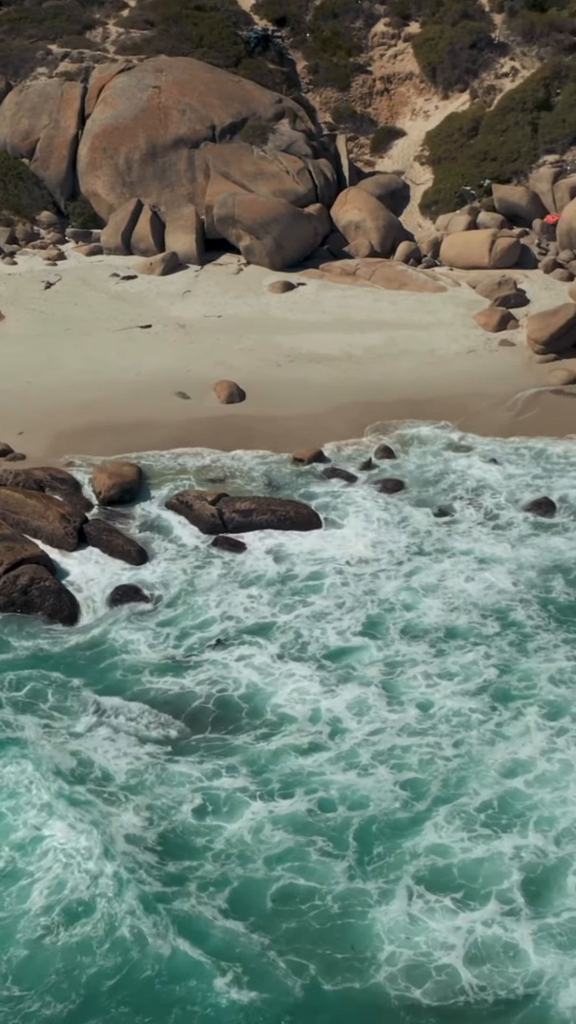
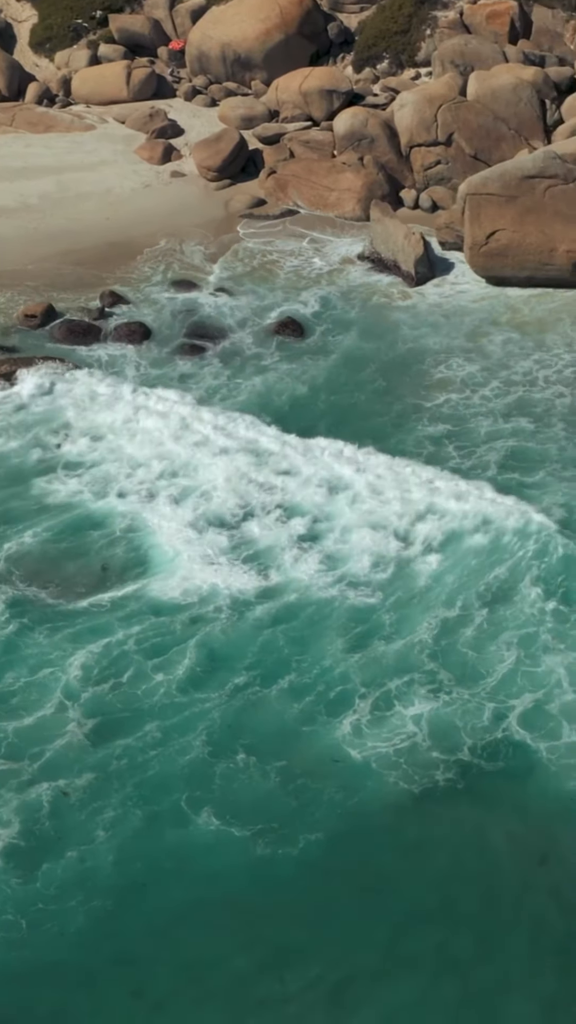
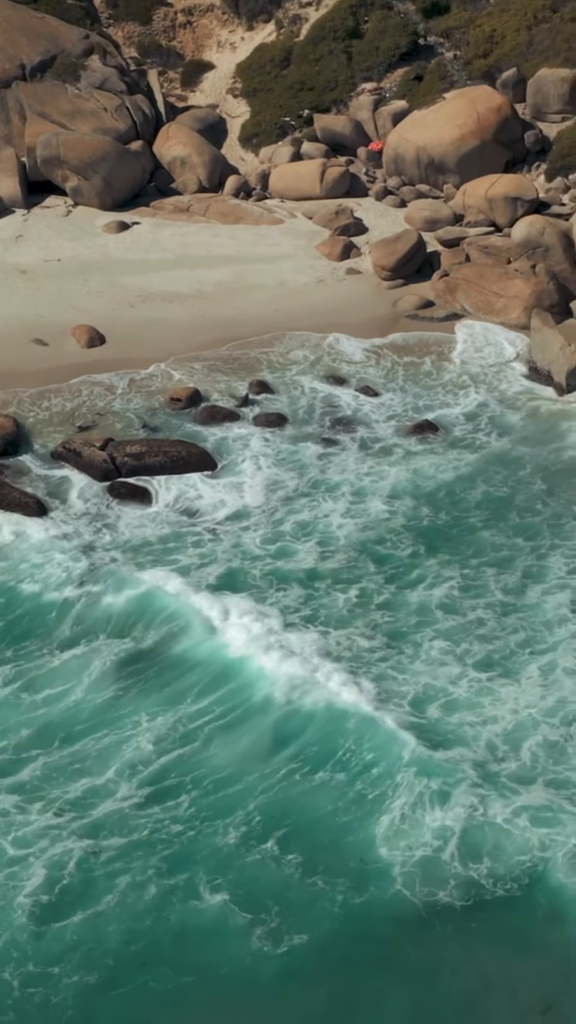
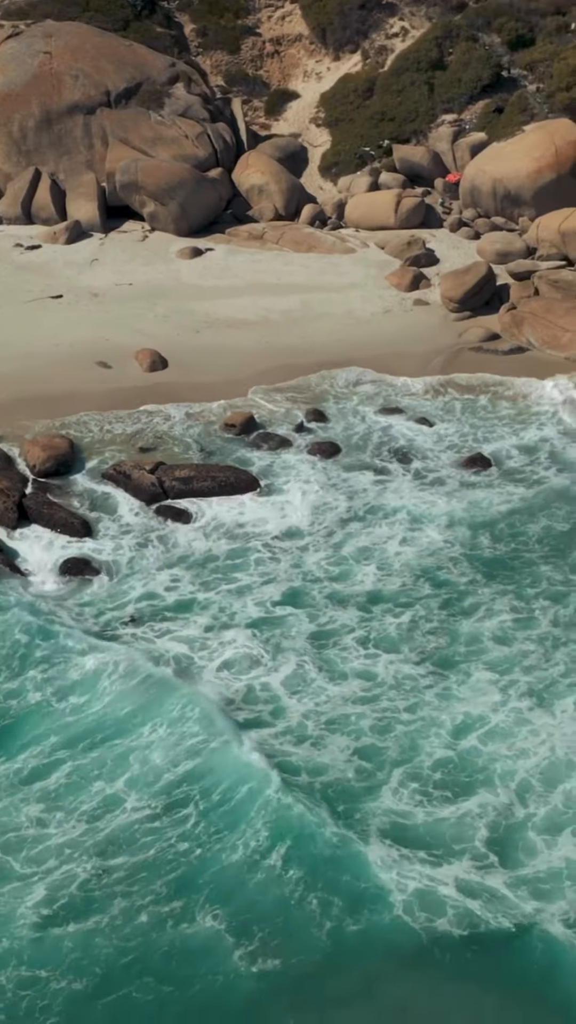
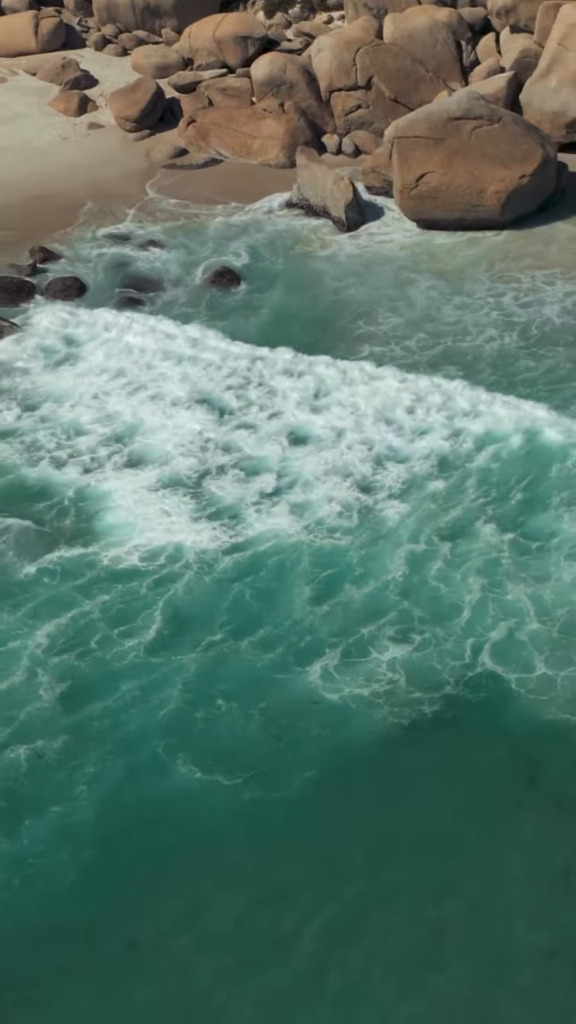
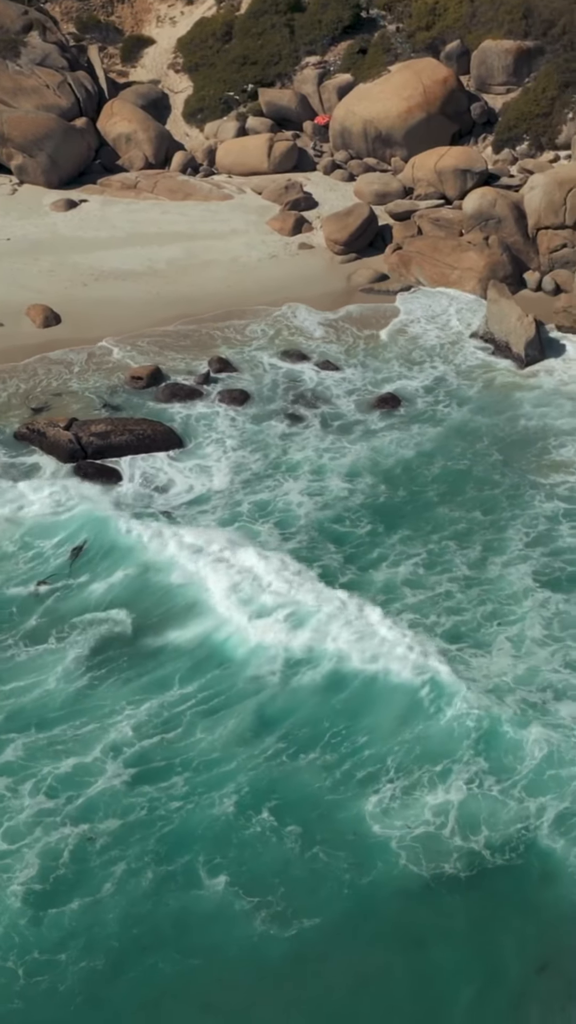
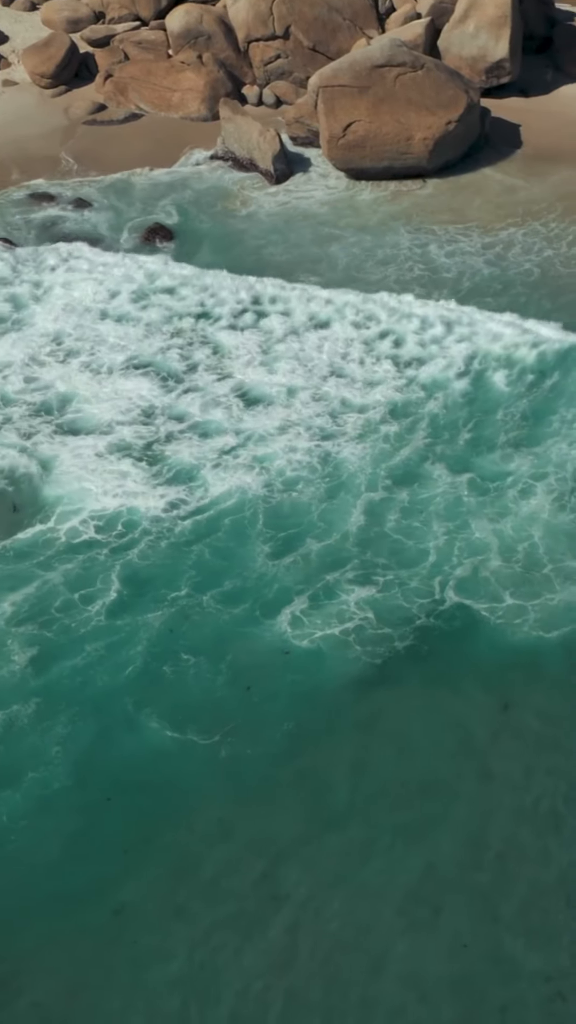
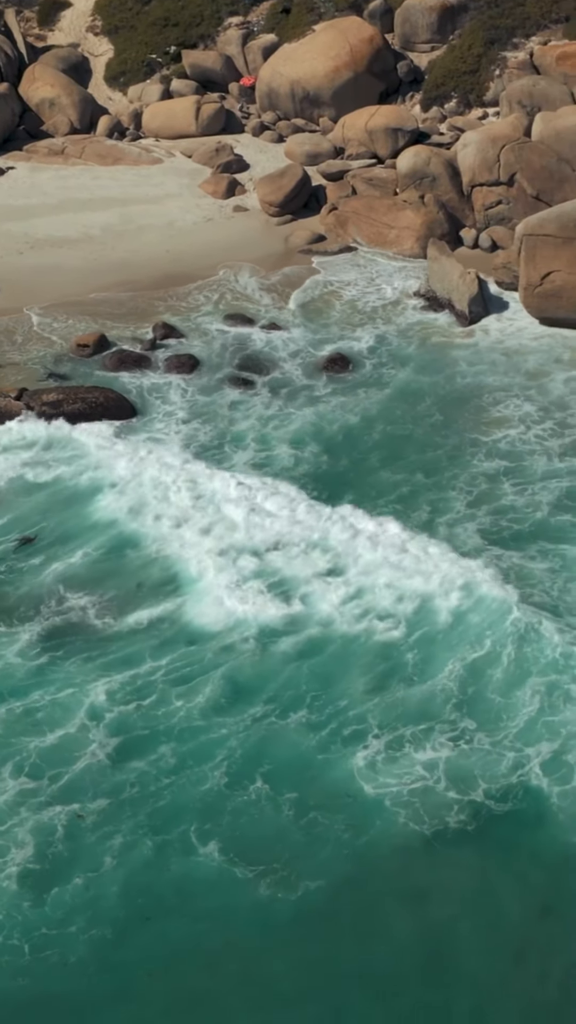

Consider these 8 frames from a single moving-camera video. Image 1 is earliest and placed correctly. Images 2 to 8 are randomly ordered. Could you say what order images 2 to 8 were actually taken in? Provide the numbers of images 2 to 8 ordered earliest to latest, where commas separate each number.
4, 3, 6, 8, 2, 5, 7
